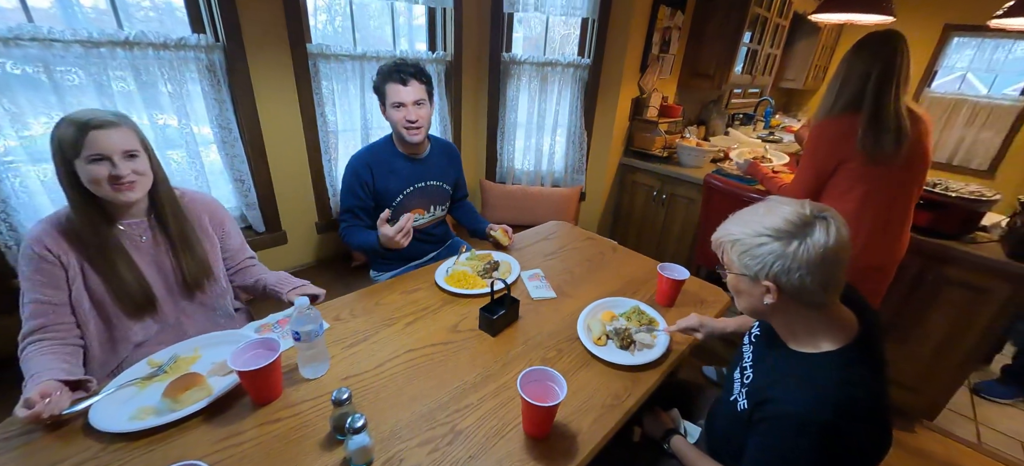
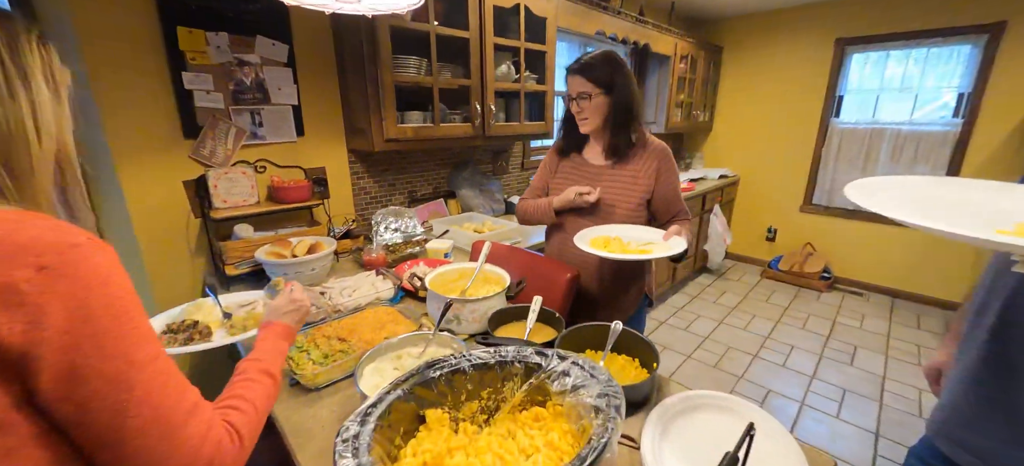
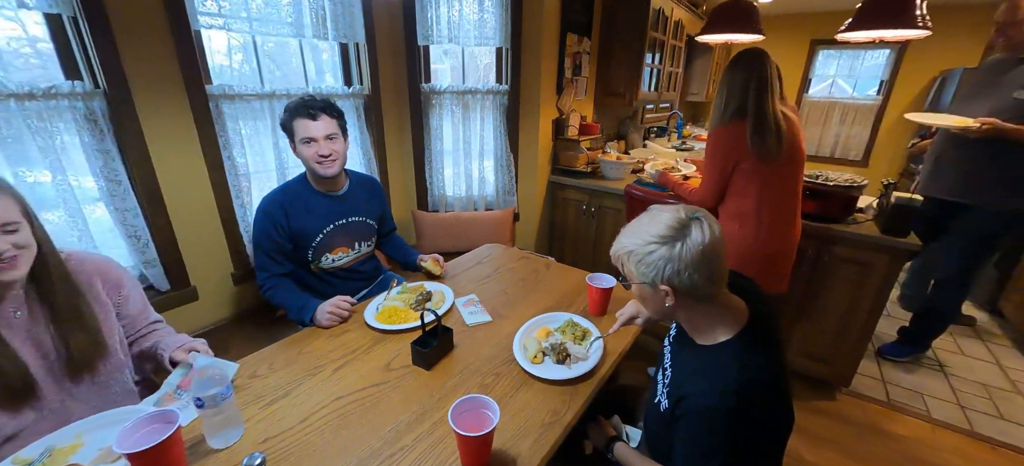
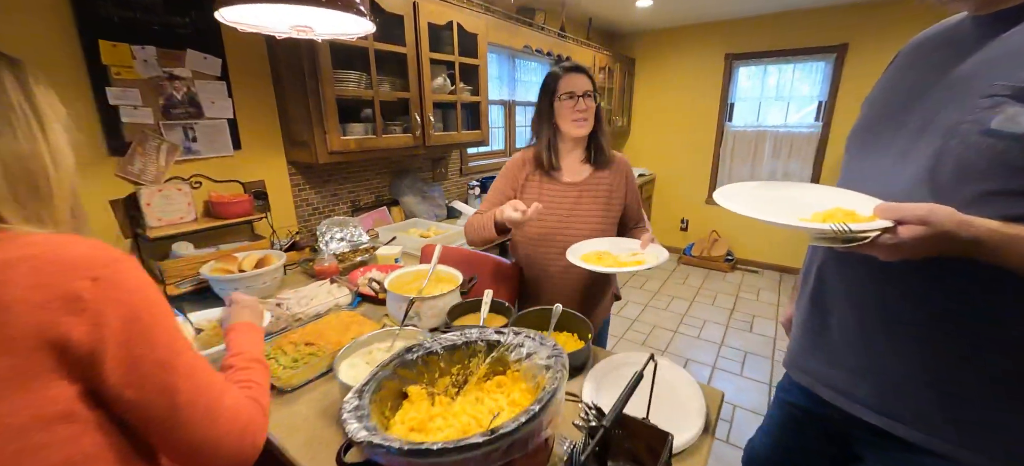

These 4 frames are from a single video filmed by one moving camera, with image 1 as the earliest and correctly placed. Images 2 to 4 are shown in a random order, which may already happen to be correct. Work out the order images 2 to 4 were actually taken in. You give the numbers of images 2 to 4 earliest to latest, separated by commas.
3, 4, 2
